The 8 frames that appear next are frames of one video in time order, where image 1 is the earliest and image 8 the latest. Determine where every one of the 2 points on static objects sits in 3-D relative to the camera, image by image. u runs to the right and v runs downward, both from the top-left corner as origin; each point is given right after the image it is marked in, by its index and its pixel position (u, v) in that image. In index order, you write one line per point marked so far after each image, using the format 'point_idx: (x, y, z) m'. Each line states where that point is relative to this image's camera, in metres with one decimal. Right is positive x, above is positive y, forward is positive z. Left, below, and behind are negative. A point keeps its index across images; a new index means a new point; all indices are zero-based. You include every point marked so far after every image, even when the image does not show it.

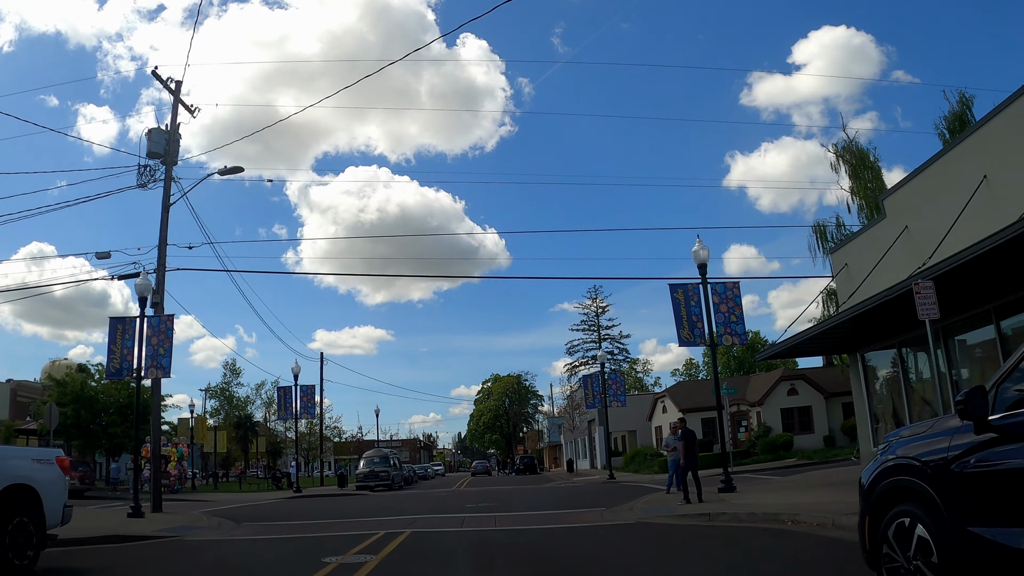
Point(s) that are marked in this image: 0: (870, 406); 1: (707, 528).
0: (+8.1, -2.6, +17.2) m
1: (+3.1, -3.7, +11.9) m
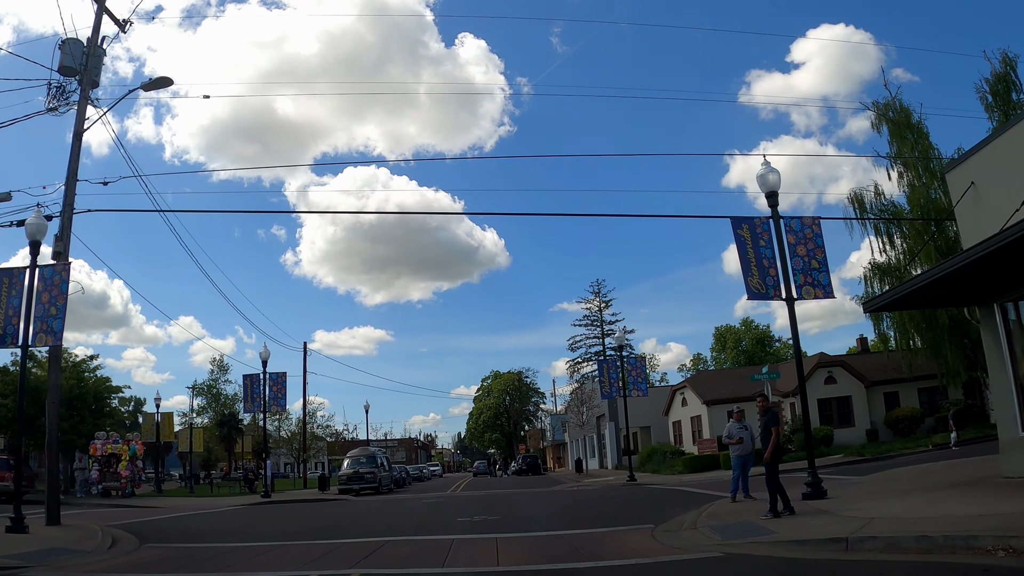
0: (+8.2, -1.5, +12.5) m
1: (+3.2, -2.6, +7.2) m
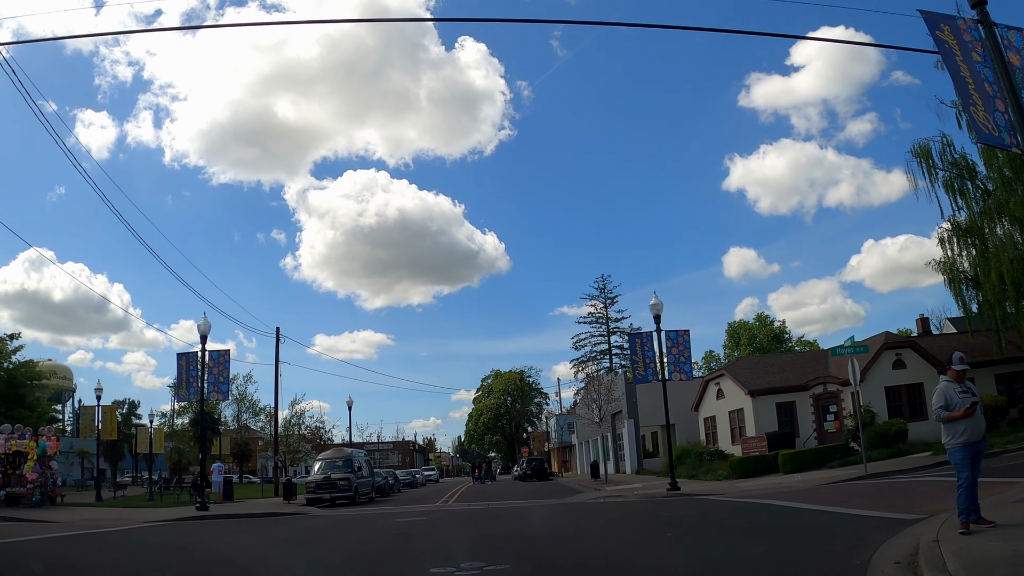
0: (+8.4, 0.0, +6.3) m
1: (+3.4, -1.1, +1.0) m
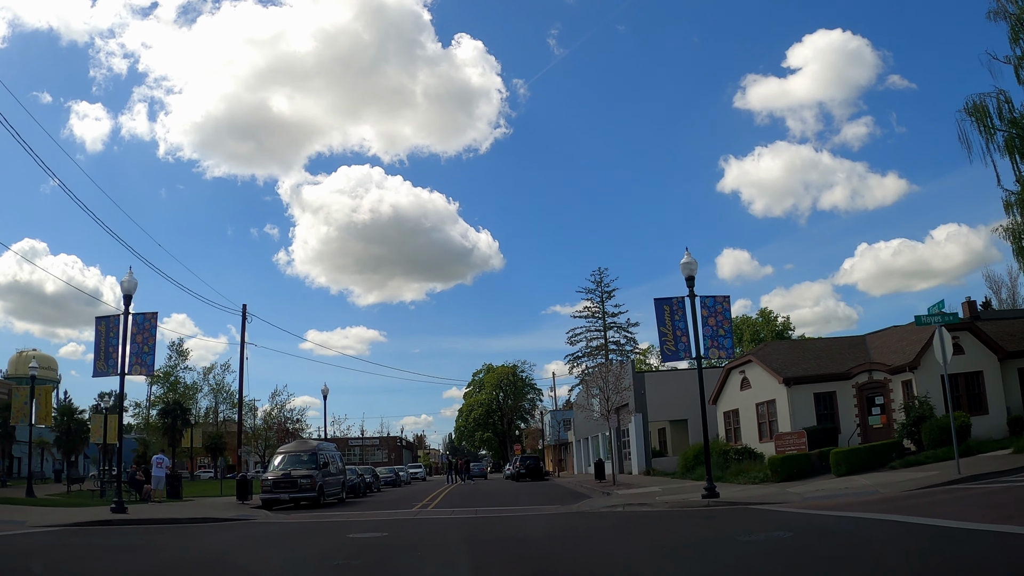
0: (+8.4, +0.9, +1.9) m
1: (+3.5, -0.1, -3.4) m
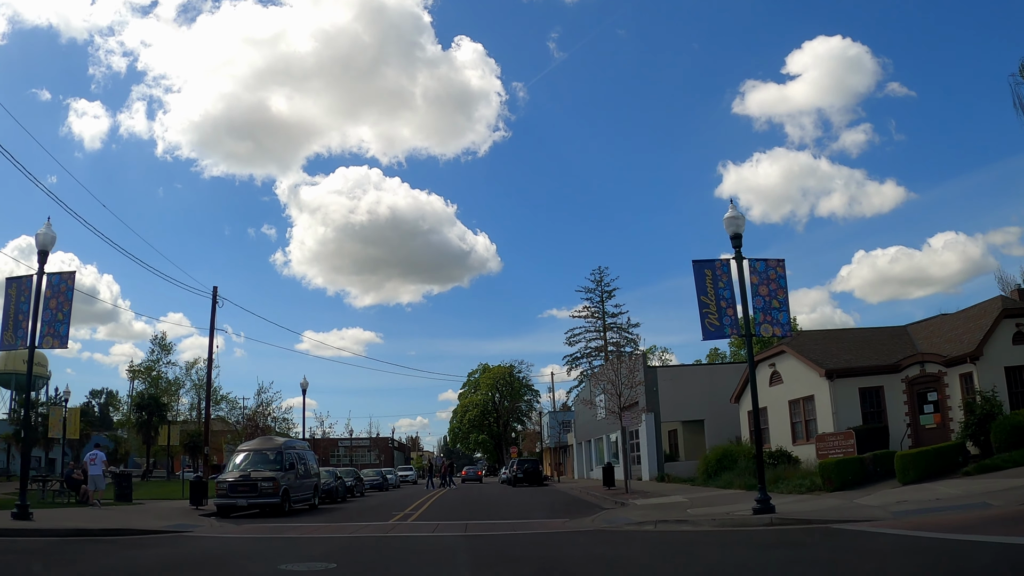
0: (+8.6, +1.7, -1.6) m
1: (+3.6, +0.7, -6.9) m
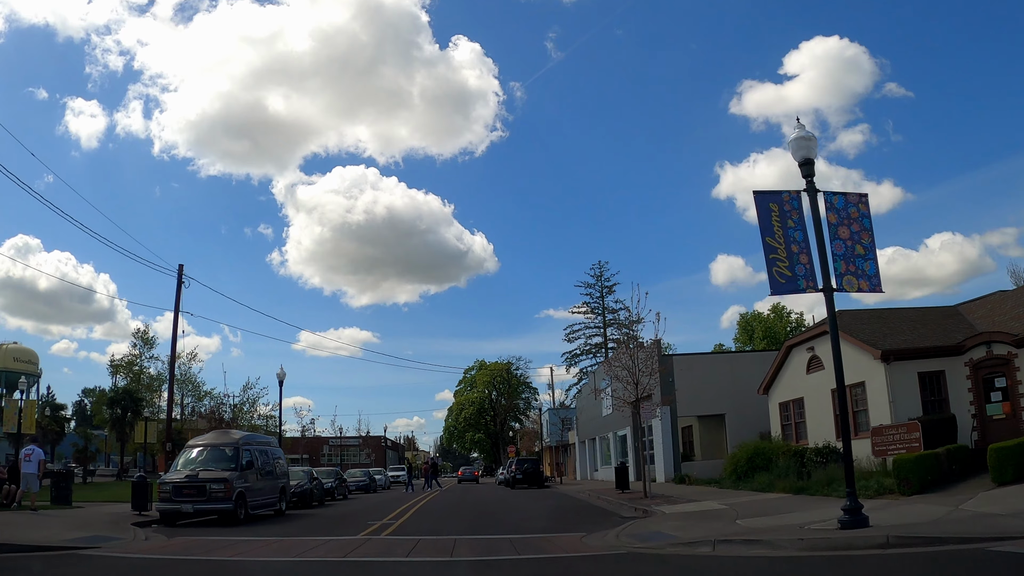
0: (+8.7, +2.5, -4.9) m
1: (+3.7, +1.5, -10.3) m
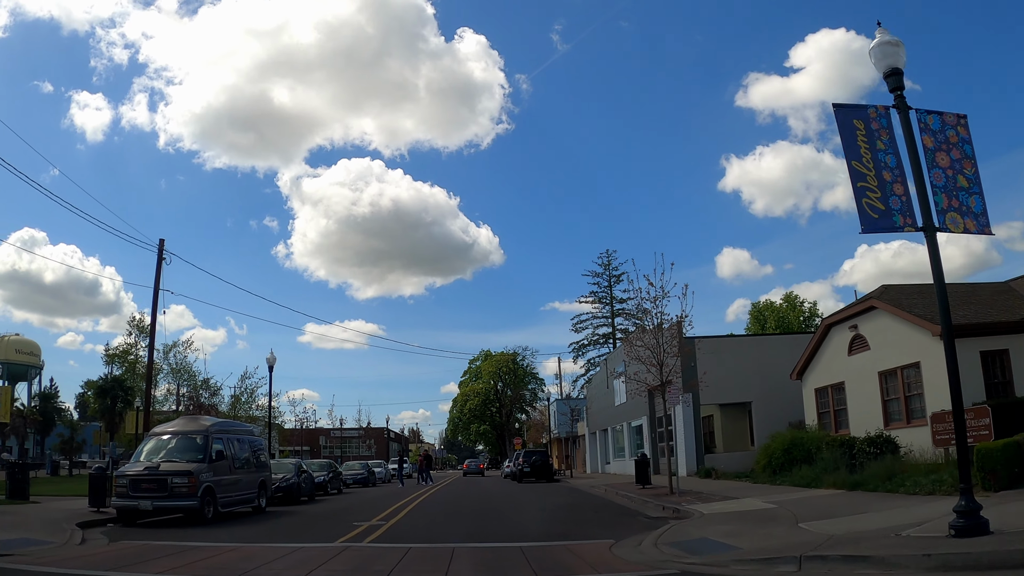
0: (+8.7, +3.0, -7.4) m
1: (+3.7, +1.9, -12.7) m
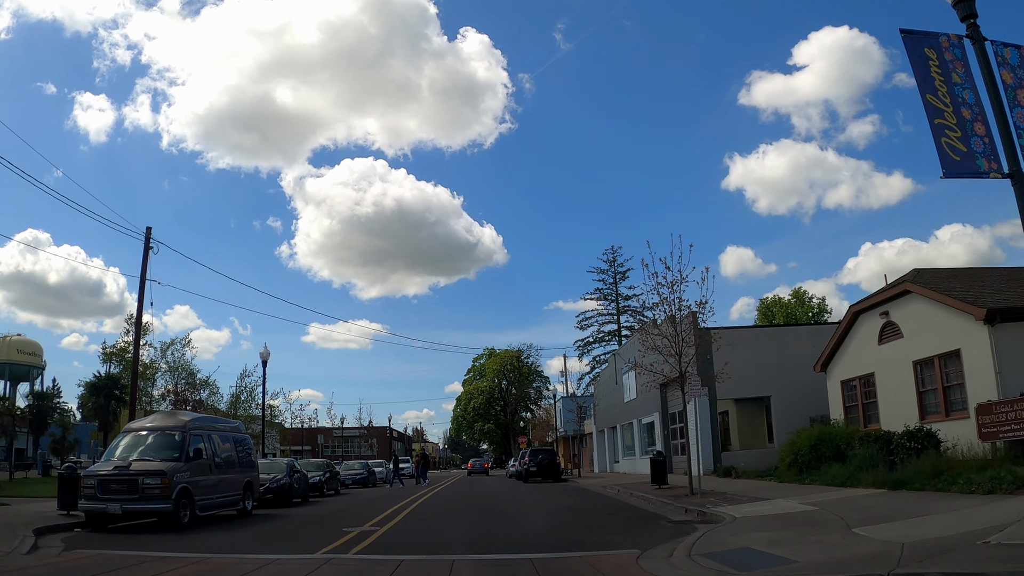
0: (+8.7, +3.3, -8.8) m
1: (+3.7, +2.3, -14.2) m
